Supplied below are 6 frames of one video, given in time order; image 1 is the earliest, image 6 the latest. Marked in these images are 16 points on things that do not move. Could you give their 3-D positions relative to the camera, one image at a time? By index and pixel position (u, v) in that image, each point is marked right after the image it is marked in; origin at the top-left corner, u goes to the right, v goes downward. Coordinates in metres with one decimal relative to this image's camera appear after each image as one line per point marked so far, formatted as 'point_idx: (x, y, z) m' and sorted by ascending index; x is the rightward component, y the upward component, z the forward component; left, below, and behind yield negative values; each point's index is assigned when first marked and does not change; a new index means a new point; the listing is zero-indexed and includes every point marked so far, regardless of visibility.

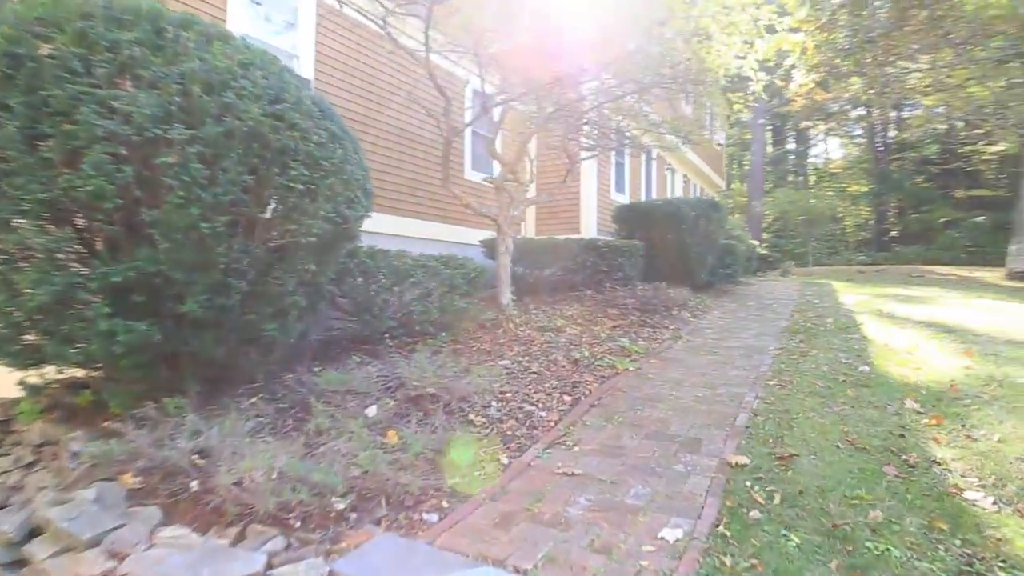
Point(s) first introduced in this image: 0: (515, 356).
0: (0.0, -0.7, +5.6) m
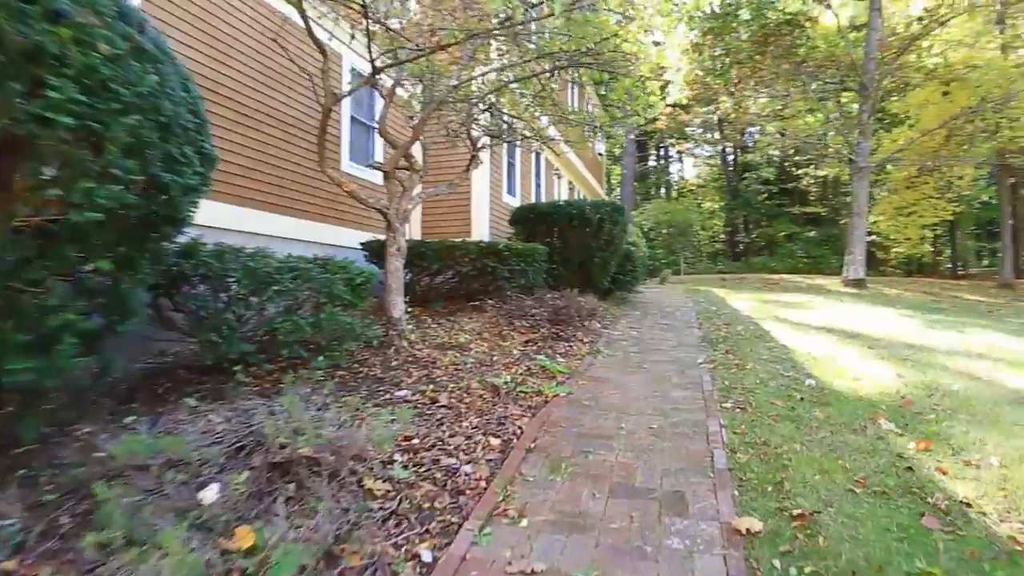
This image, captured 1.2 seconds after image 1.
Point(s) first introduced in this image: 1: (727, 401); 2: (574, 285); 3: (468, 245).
0: (-0.8, -0.8, +4.4) m
1: (+1.6, -0.8, +4.1) m
2: (+1.0, 0.0, +8.9) m
3: (-0.6, +0.6, +7.6) m
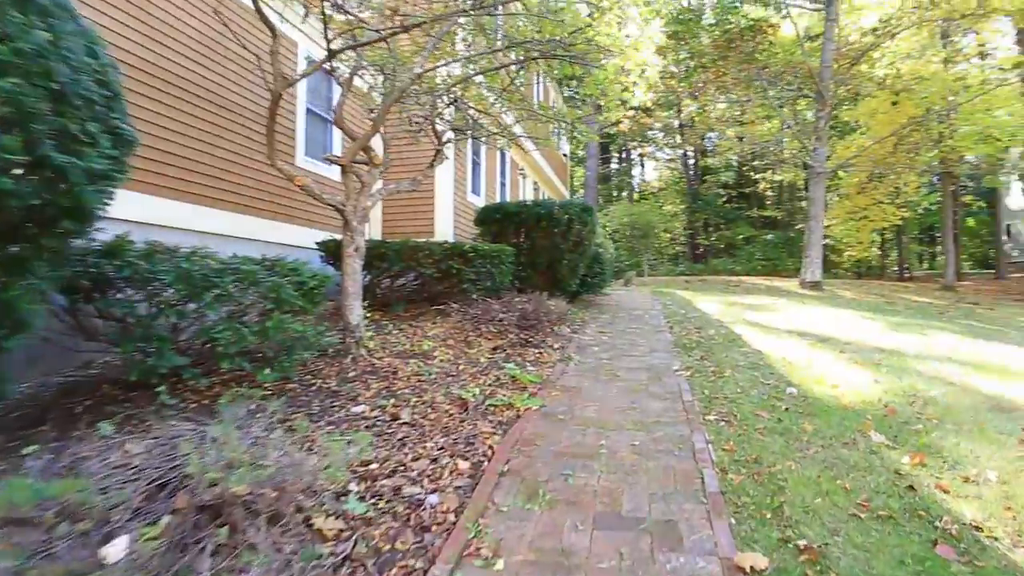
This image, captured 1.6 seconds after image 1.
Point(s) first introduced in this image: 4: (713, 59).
0: (-1.0, -0.8, +4.0) m
1: (+1.4, -0.9, +3.9) m
2: (+0.4, 0.0, +8.6) m
3: (-1.0, +0.6, +7.2) m
4: (+6.0, +6.8, +16.3) m
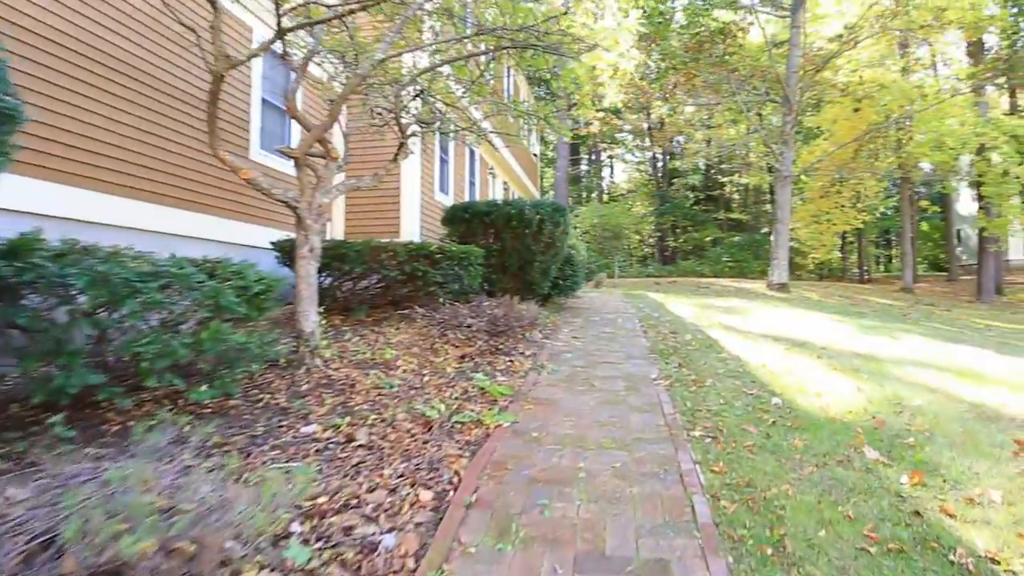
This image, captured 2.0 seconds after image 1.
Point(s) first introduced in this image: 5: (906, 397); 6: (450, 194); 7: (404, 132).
0: (-1.2, -0.9, +3.6) m
1: (+1.2, -0.9, +3.6) m
2: (0.0, 0.0, +8.3) m
3: (-1.4, +0.5, +6.8) m
4: (+5.1, +6.7, +16.3) m
5: (+3.1, -0.9, +4.3) m
6: (-1.3, +2.0, +11.6) m
7: (-1.2, +1.7, +6.0) m
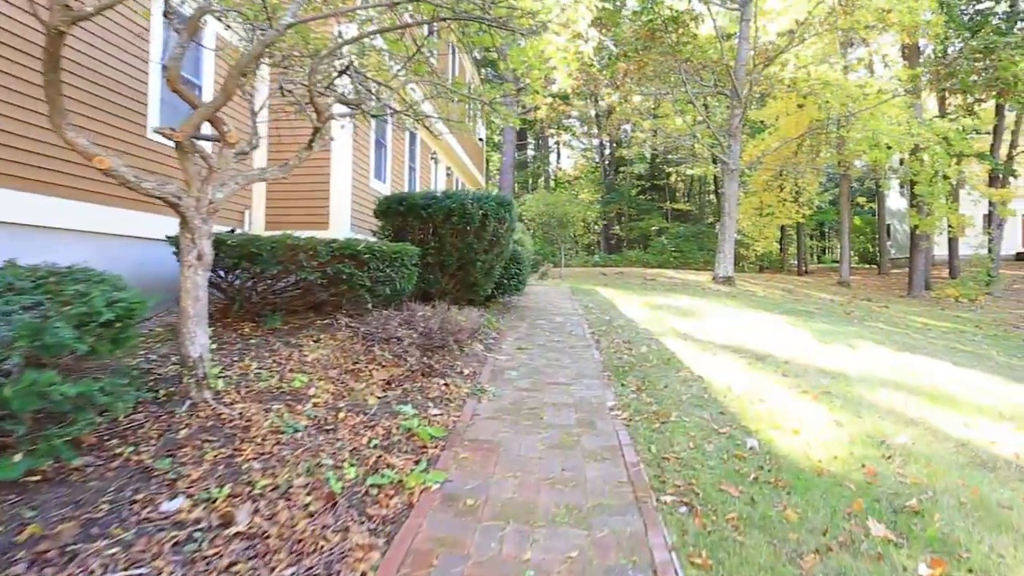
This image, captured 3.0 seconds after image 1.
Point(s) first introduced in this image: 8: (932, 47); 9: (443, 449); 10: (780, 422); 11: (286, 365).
0: (-1.5, -1.0, +2.7) m
1: (+0.8, -1.1, +3.0) m
2: (-0.8, -0.1, +7.5) m
3: (-2.1, +0.5, +5.8) m
4: (+3.6, +6.9, +15.7) m
5: (+2.7, -1.0, +3.9) m
6: (-2.4, +2.1, +10.6) m
7: (-1.7, +1.6, +5.1) m
8: (+12.5, +7.2, +16.5) m
9: (-0.4, -1.0, +3.5) m
10: (+2.0, -1.0, +4.0) m
11: (-1.9, -0.6, +4.7) m
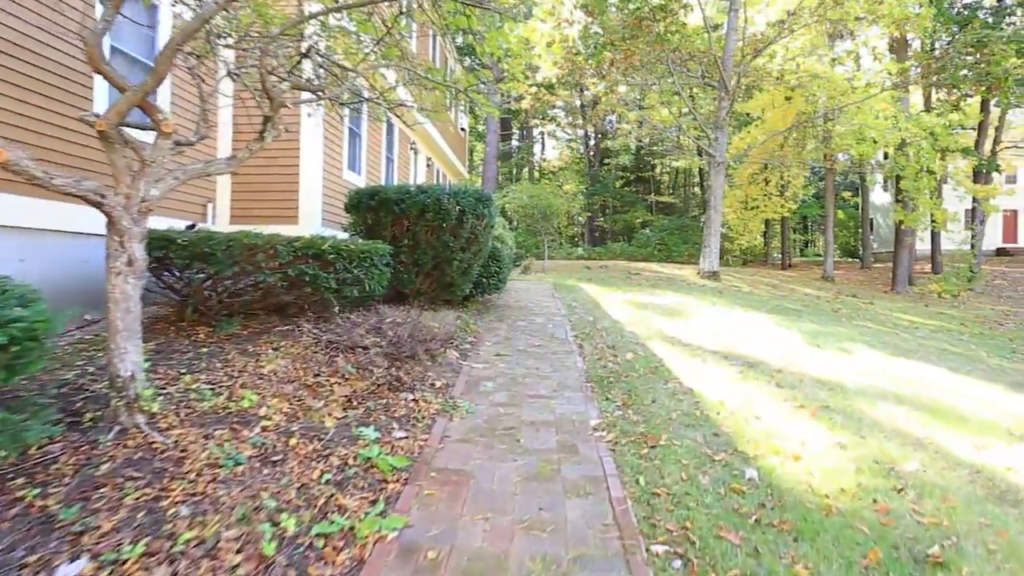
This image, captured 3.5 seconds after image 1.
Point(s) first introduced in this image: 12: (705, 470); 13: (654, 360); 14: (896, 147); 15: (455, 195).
0: (-1.7, -1.1, +2.3) m
1: (+0.7, -1.2, +2.6) m
2: (-1.1, -0.1, +7.1) m
3: (-2.3, +0.4, +5.4) m
4: (+3.1, +7.0, +15.3) m
5: (+2.5, -1.1, +3.6) m
6: (-2.7, +2.1, +10.1) m
7: (-1.9, +1.6, +4.6) m
8: (+12.1, +7.3, +16.3) m
9: (-0.6, -1.1, +3.1) m
10: (+1.8, -1.1, +3.7) m
11: (-2.1, -0.7, +4.2) m
12: (+1.2, -1.1, +3.3) m
13: (+1.5, -0.8, +5.8) m
14: (+11.9, +4.3, +17.0) m
15: (-0.7, +1.1, +6.8) m
